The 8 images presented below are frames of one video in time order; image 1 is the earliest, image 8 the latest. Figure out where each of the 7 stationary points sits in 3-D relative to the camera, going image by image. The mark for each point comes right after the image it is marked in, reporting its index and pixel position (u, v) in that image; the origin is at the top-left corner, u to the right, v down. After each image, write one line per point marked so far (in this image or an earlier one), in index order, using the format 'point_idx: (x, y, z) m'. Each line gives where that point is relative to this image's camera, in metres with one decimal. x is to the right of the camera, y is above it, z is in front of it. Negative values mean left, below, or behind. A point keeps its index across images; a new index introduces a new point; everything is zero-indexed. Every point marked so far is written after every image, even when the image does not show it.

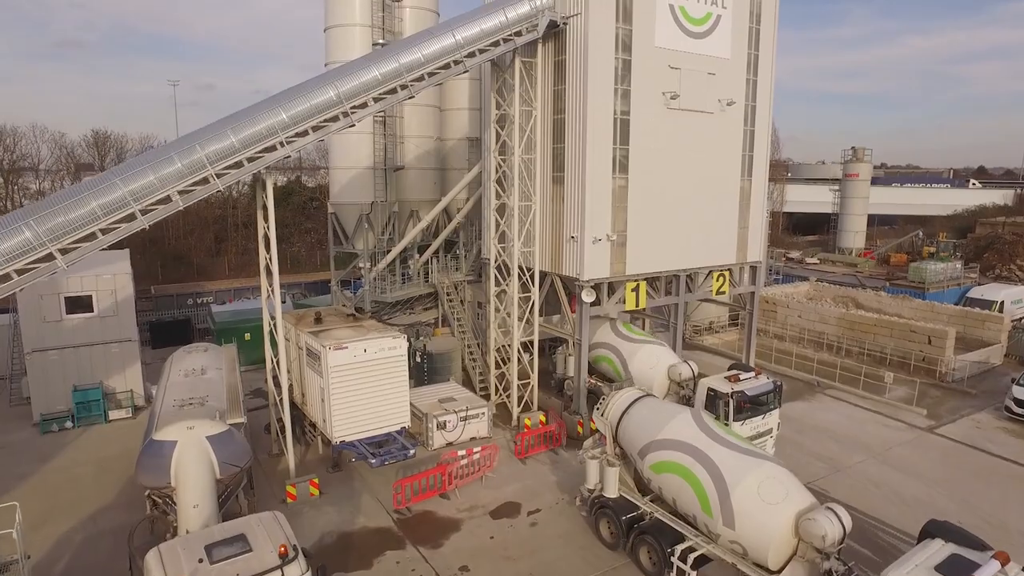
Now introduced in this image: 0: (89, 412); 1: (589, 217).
0: (-13.2, -3.8, +19.1) m
1: (+2.2, +2.0, +17.5) m
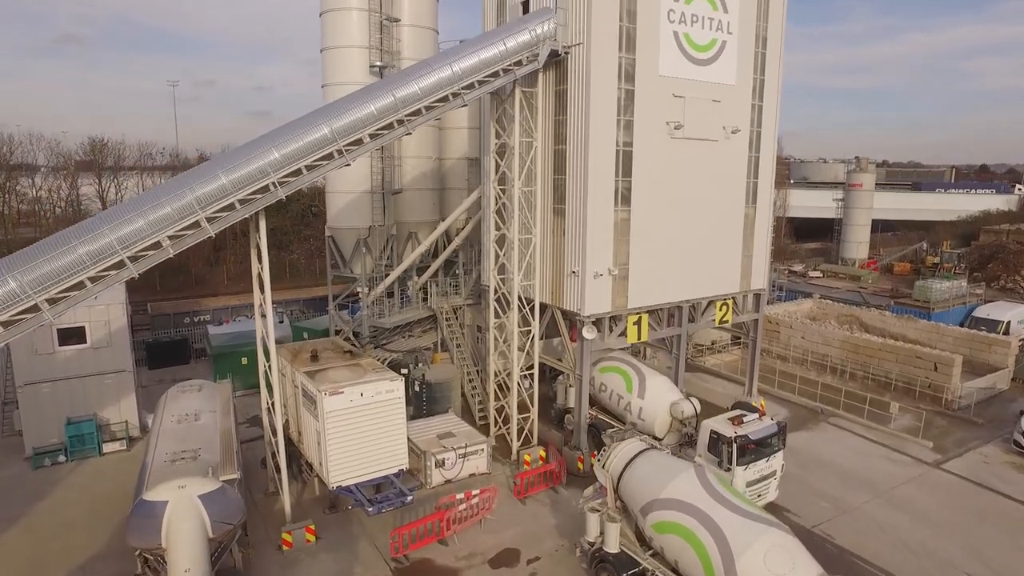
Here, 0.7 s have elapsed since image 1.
0: (-13.2, -4.8, +18.8) m
1: (+2.2, +1.0, +17.1) m
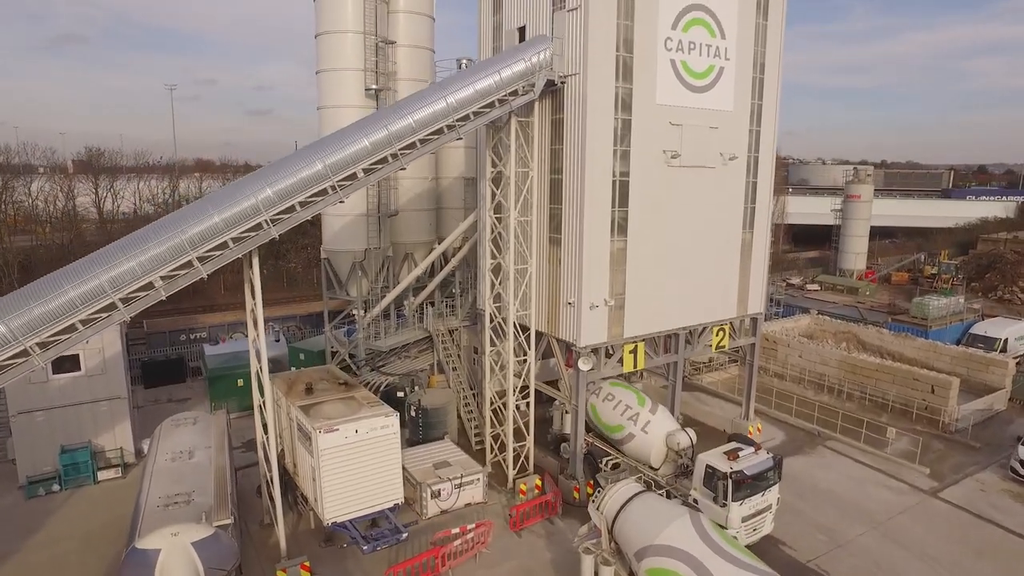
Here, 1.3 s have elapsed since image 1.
0: (-13.3, -5.7, +18.7) m
1: (+2.1, +0.1, +17.0) m
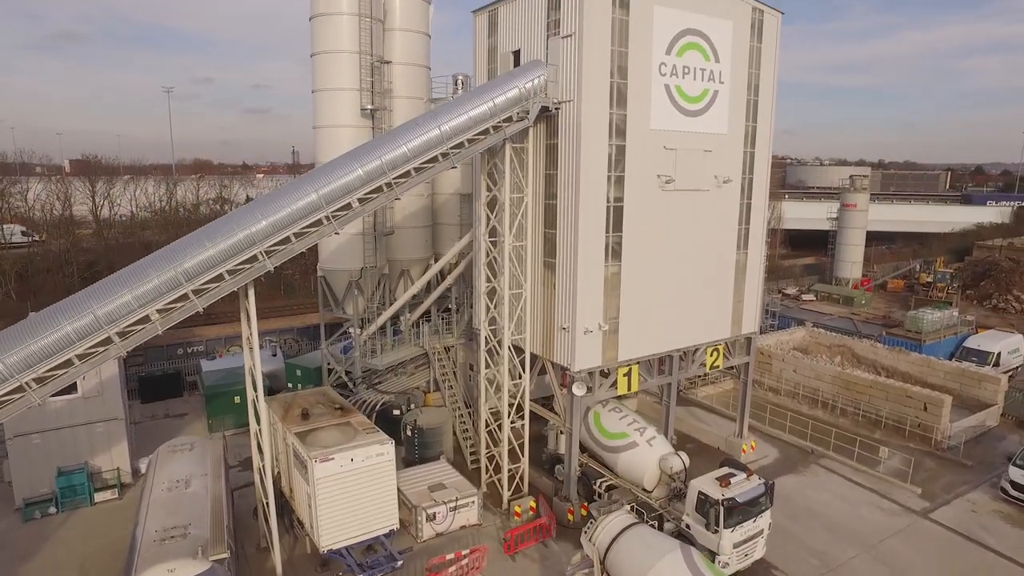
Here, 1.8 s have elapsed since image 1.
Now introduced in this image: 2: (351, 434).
0: (-13.5, -6.4, +18.8) m
1: (+1.9, -0.6, +17.1) m
2: (-4.2, -3.8, +15.9) m
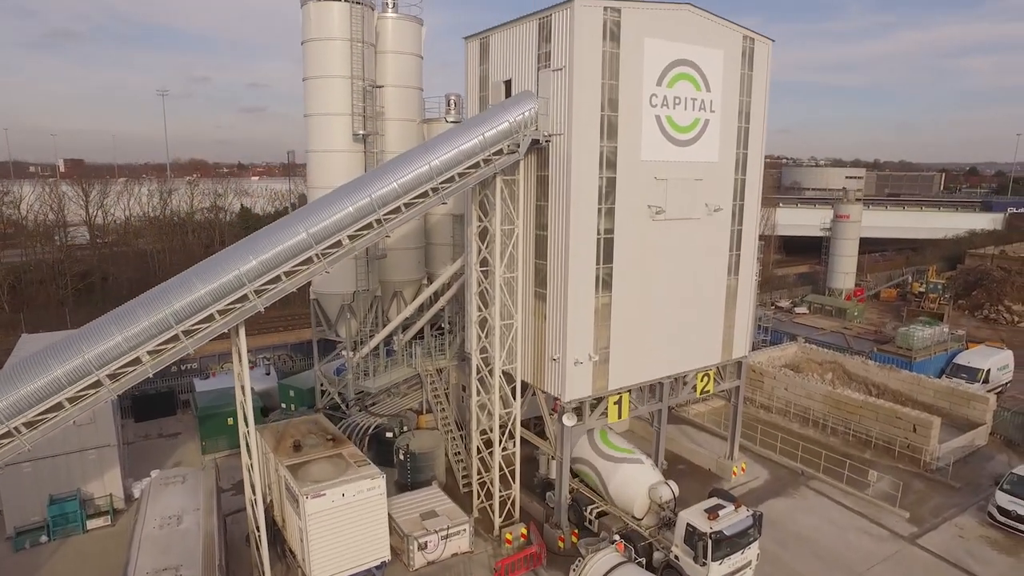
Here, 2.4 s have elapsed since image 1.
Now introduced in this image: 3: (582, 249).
0: (-13.8, -7.2, +18.8) m
1: (+1.7, -1.5, +17.2) m
2: (-4.4, -4.7, +16.0) m
3: (+2.0, +1.1, +17.1) m
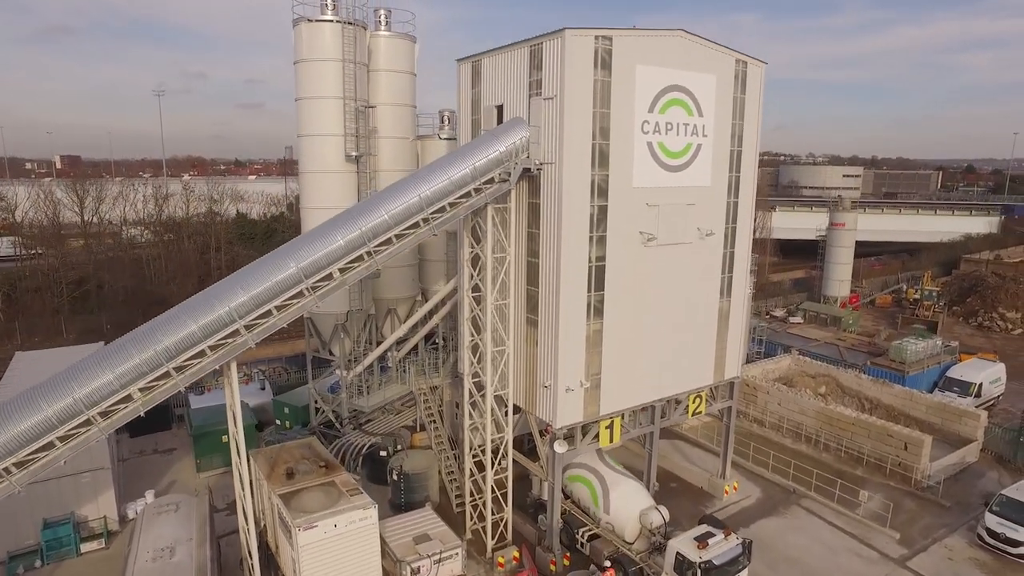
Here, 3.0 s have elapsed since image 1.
0: (-14.0, -8.0, +18.9) m
1: (+1.4, -2.2, +17.3) m
2: (-4.7, -5.5, +16.0) m
3: (+1.7, +0.3, +17.2) m
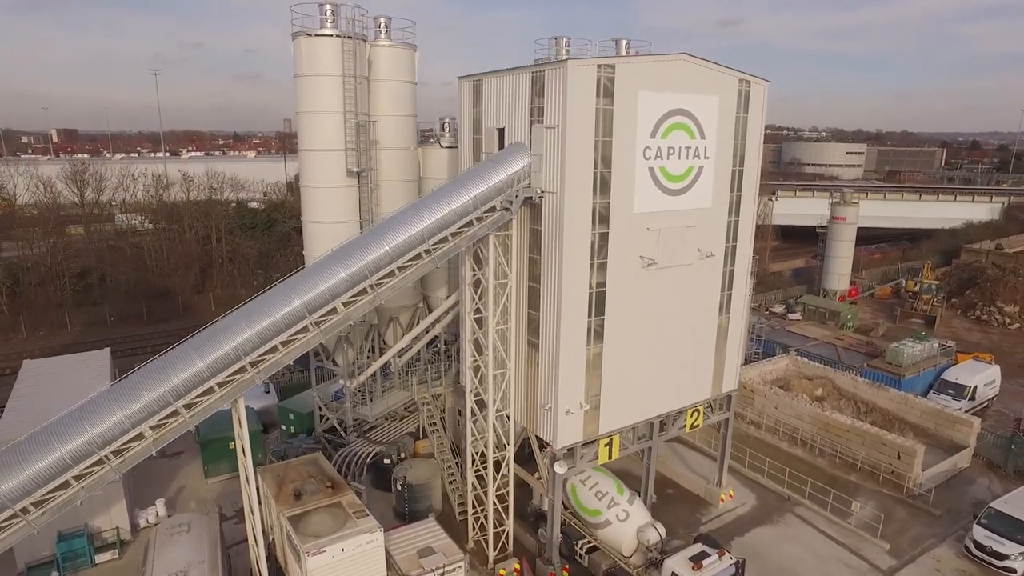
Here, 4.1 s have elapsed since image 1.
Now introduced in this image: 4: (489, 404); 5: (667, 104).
0: (-14.0, -8.6, +19.5) m
1: (+1.5, -3.0, +17.6) m
2: (-4.6, -6.3, +16.5) m
3: (+1.8, -0.4, +17.4) m
4: (-0.7, -3.5, +18.6) m
5: (+4.5, +5.4, +17.8) m
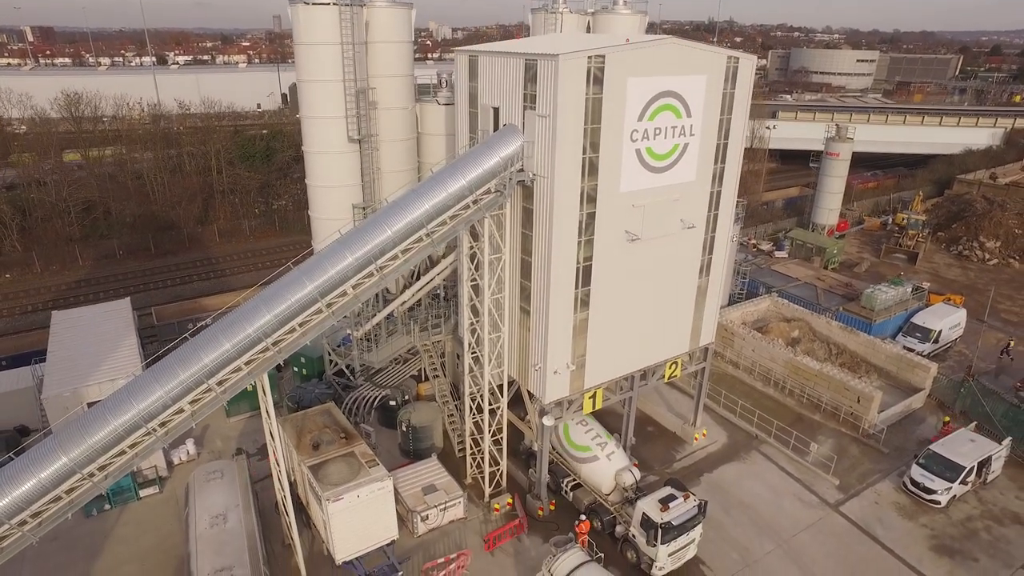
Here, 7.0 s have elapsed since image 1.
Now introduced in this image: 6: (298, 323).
0: (-14.2, -7.4, +22.2) m
1: (+1.2, -2.2, +19.5) m
2: (-4.9, -5.6, +18.9) m
3: (+1.5, +0.3, +18.9) m
4: (-0.9, -2.6, +20.5) m
5: (+4.3, +6.1, +18.4) m
6: (-5.8, -0.9, +16.5) m
